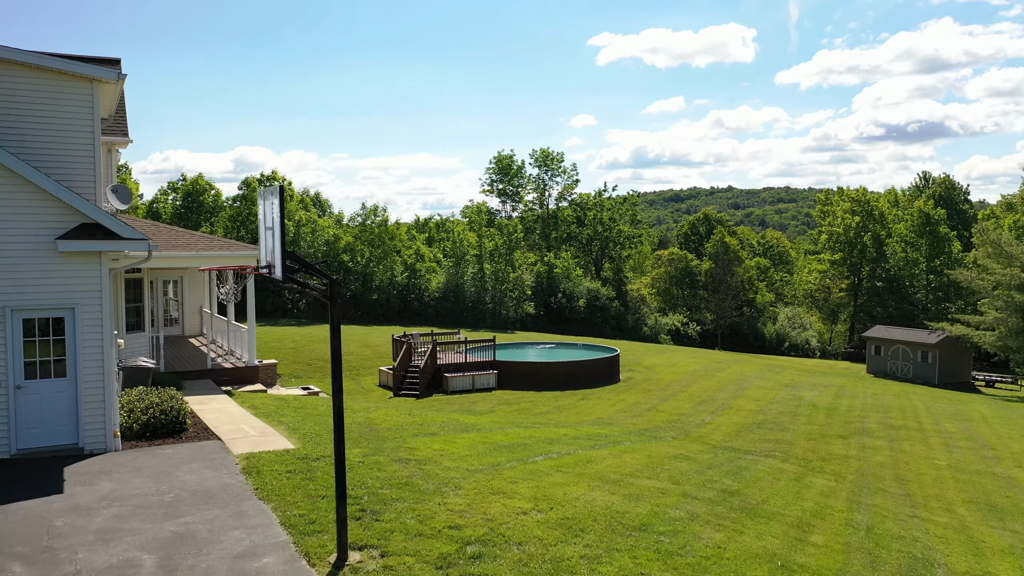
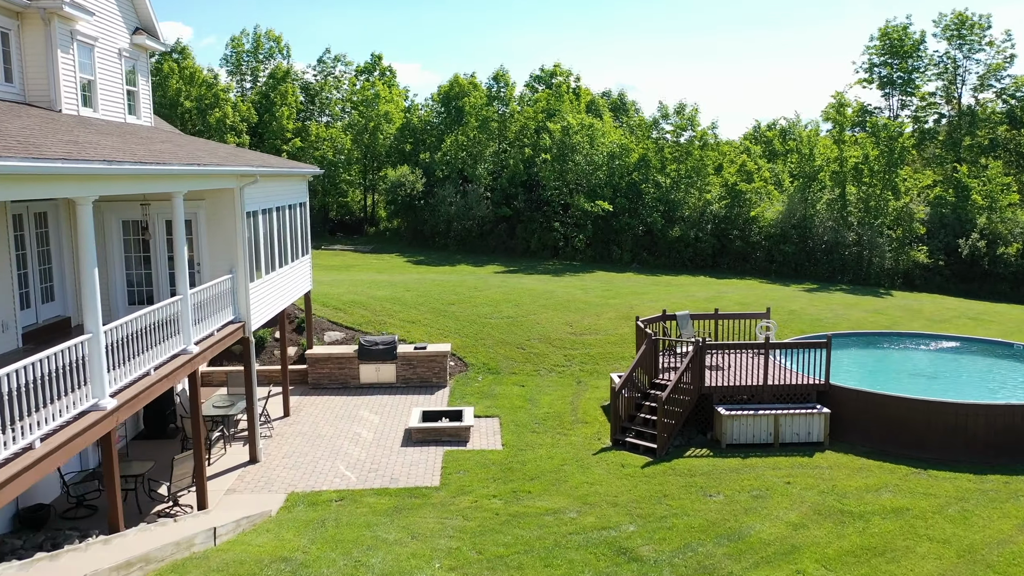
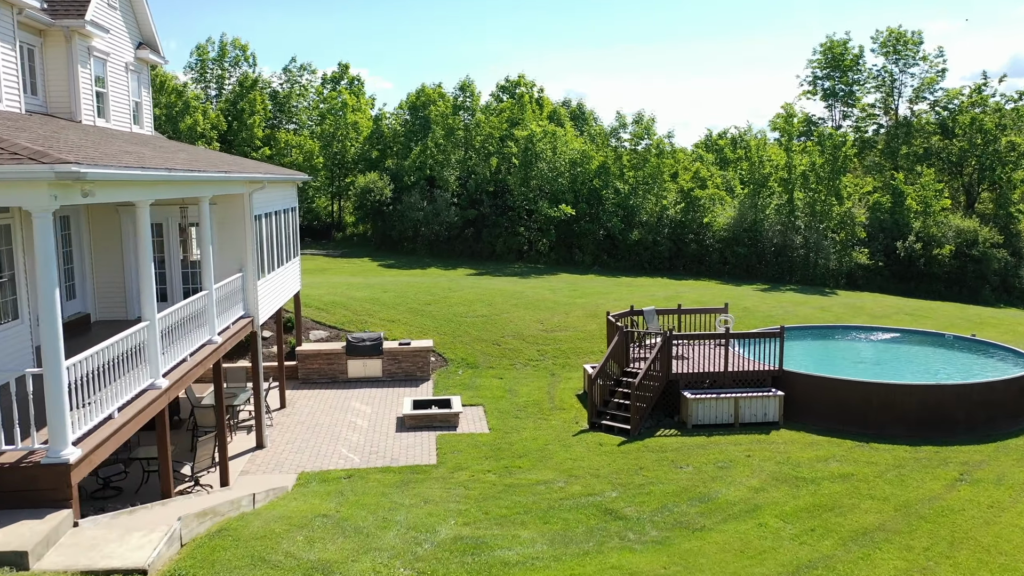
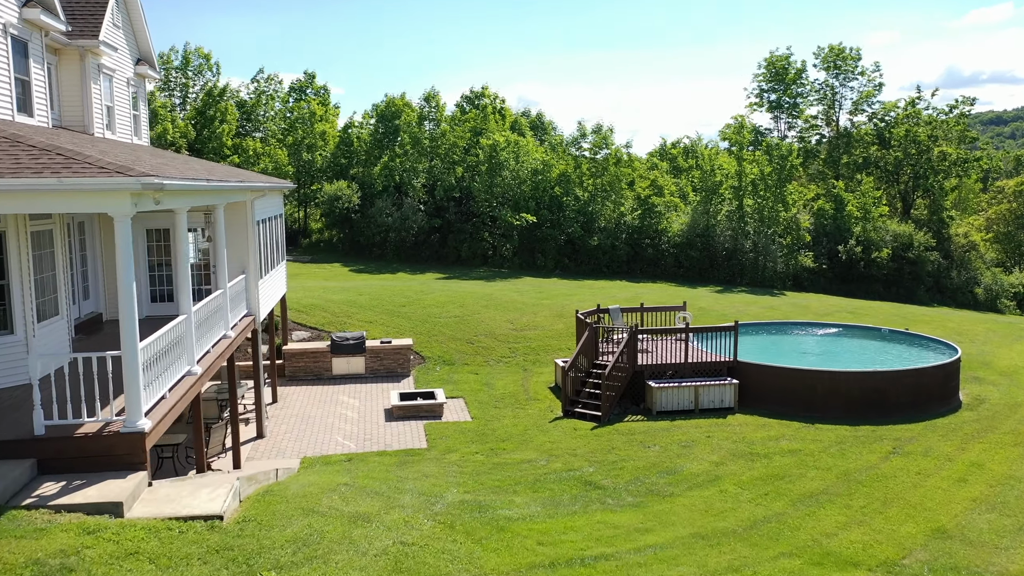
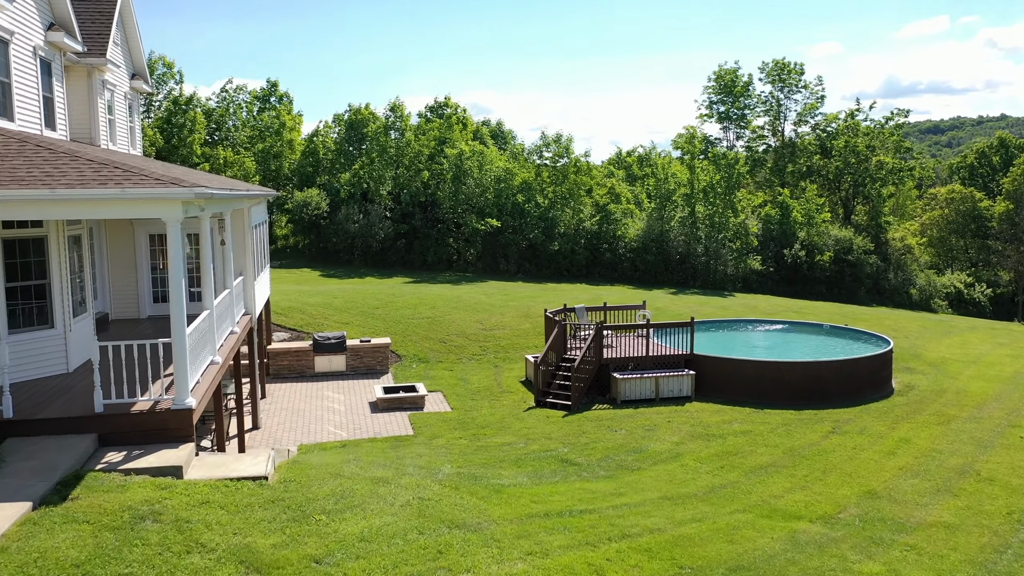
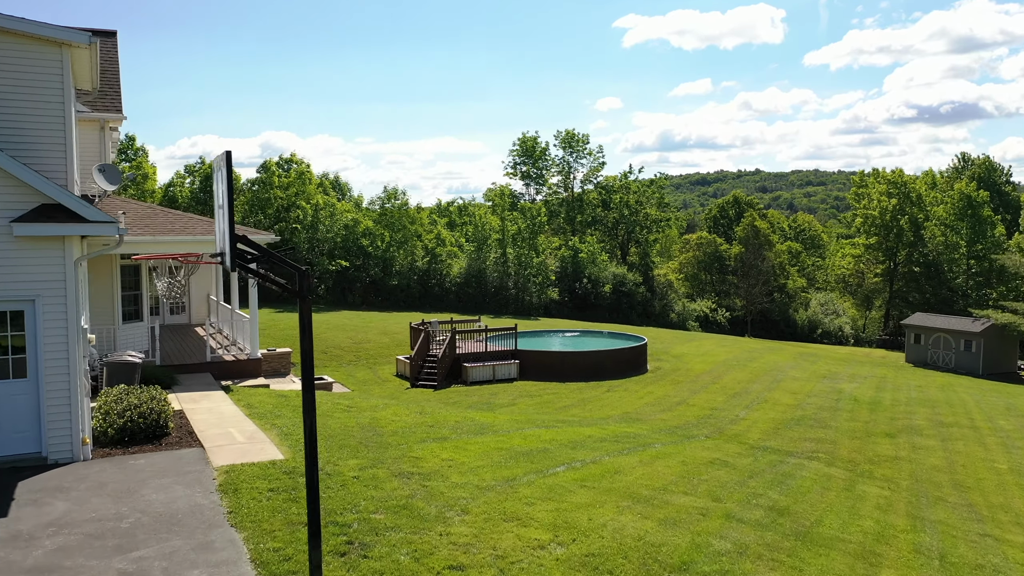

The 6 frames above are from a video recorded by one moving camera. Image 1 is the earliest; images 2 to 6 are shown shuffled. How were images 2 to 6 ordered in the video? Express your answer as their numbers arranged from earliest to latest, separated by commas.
6, 5, 4, 3, 2
